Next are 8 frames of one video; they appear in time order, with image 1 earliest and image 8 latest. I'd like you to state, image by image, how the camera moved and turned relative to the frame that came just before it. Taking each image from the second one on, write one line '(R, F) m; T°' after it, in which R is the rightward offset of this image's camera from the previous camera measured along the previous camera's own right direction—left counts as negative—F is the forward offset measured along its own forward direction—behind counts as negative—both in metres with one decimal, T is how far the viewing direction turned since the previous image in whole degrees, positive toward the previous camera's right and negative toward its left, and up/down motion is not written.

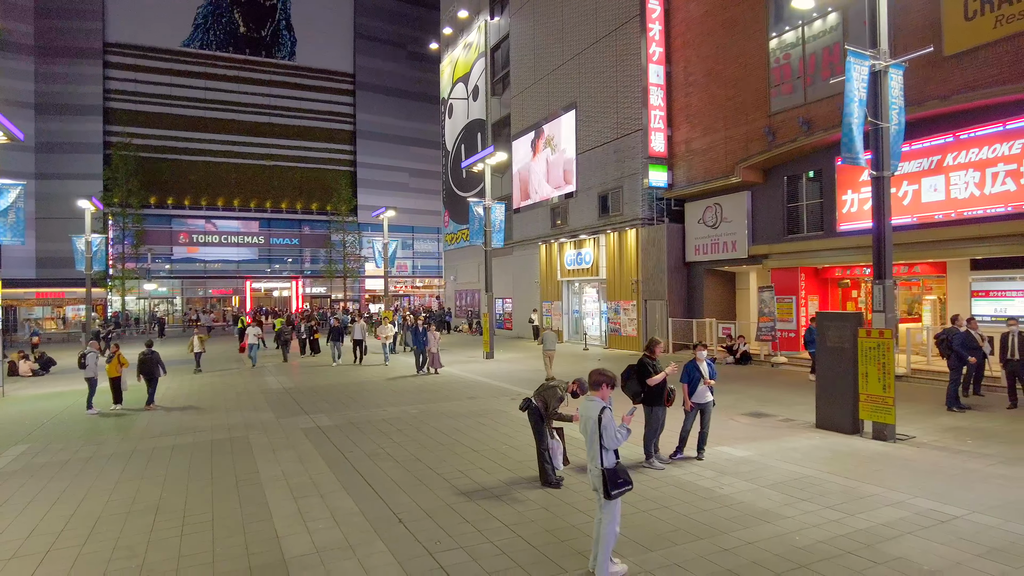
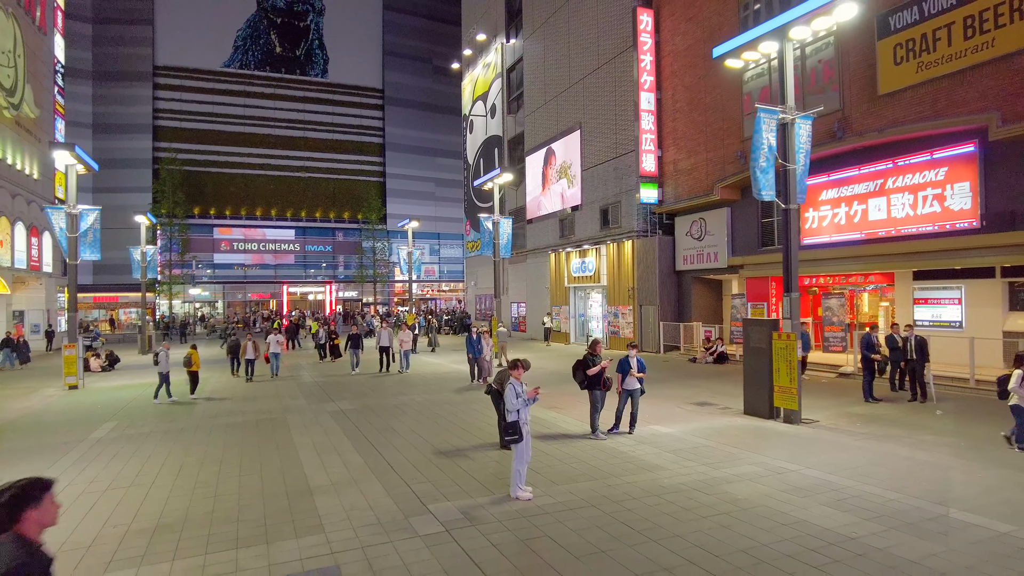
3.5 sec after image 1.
(+0.9, -2.4) m; -3°
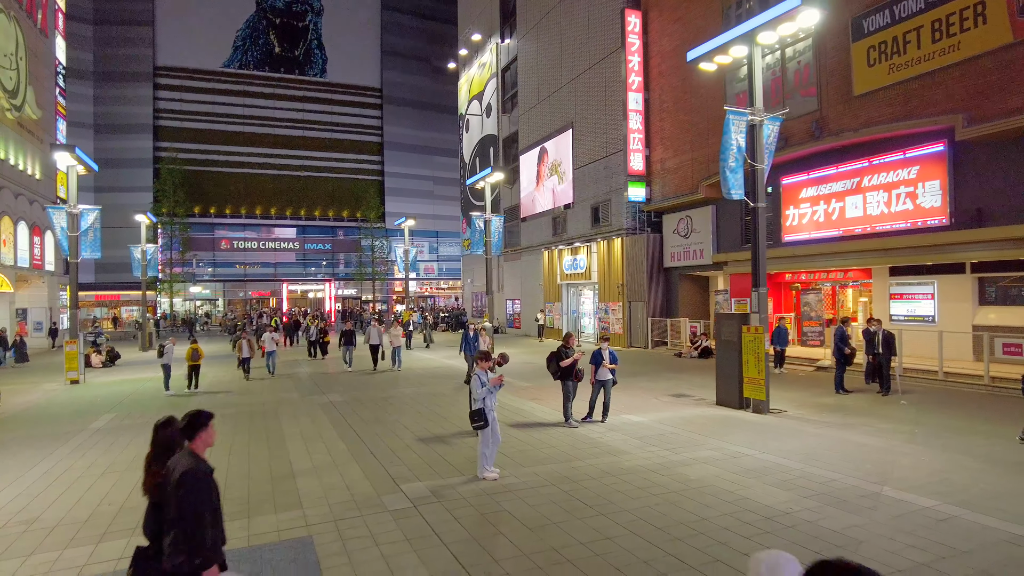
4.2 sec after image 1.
(+0.4, -0.5) m; 0°
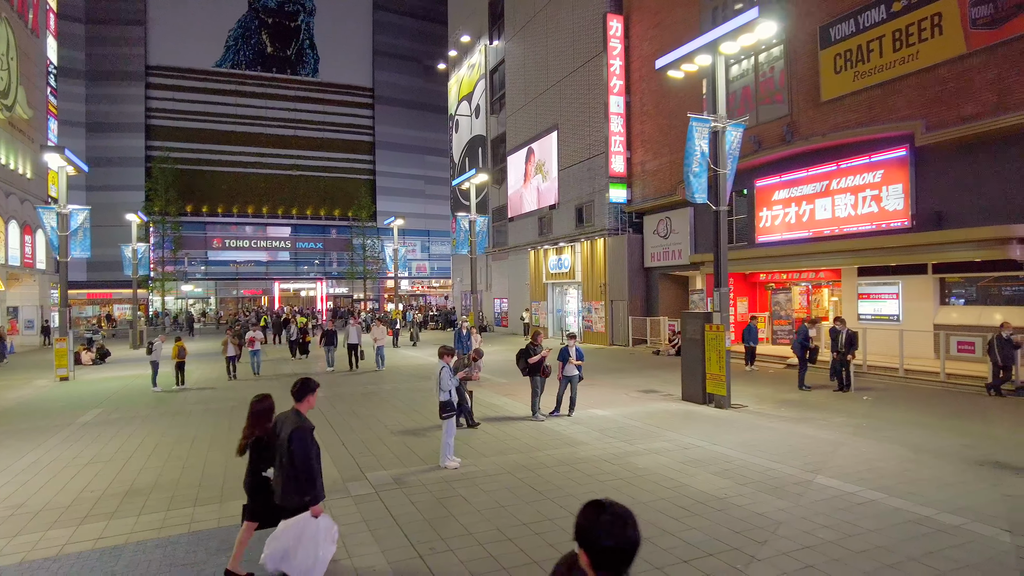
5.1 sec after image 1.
(+0.4, -0.5) m; 0°
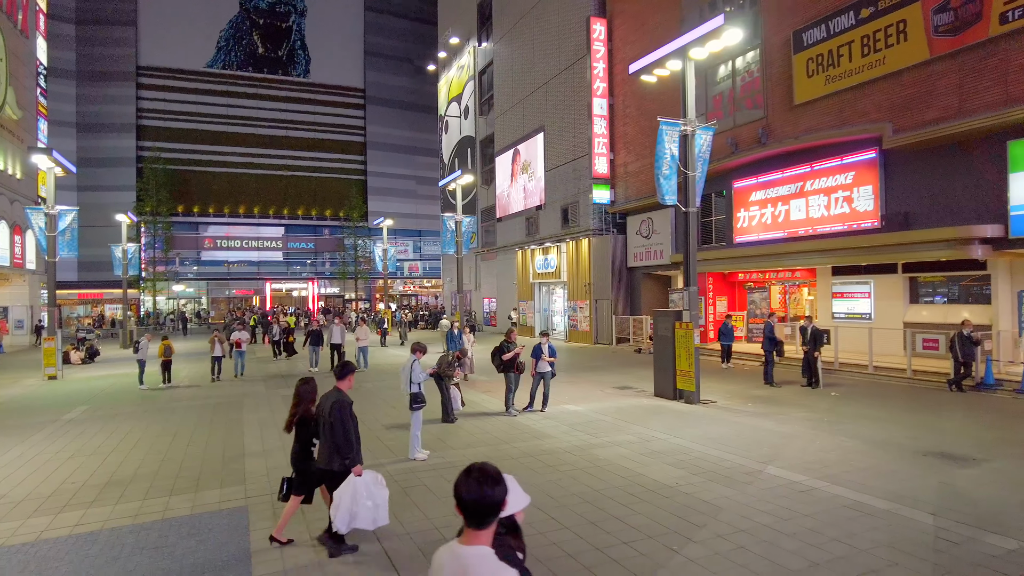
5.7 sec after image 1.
(+0.4, -0.3) m; 0°
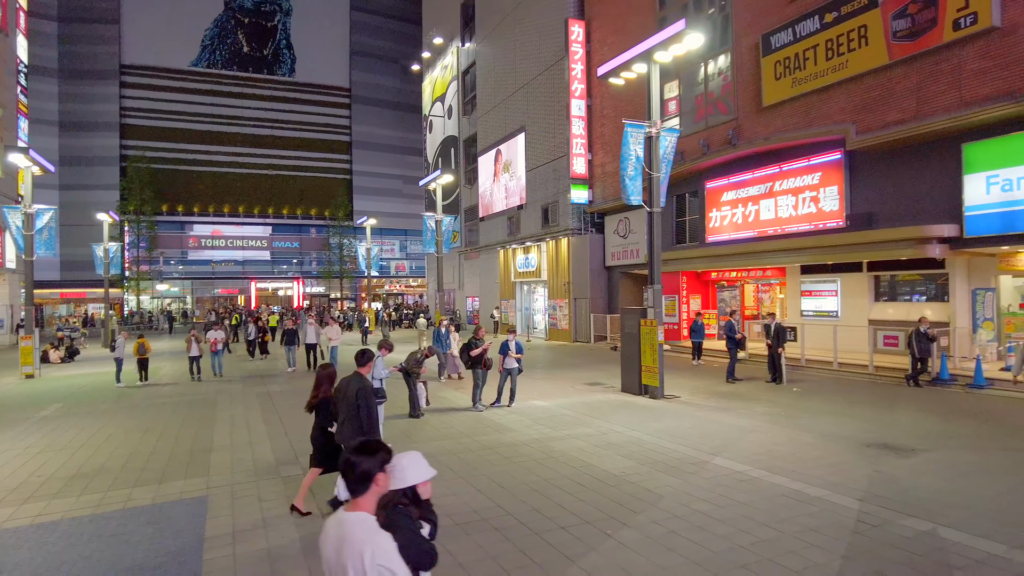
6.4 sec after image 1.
(+0.4, -0.3) m; +1°
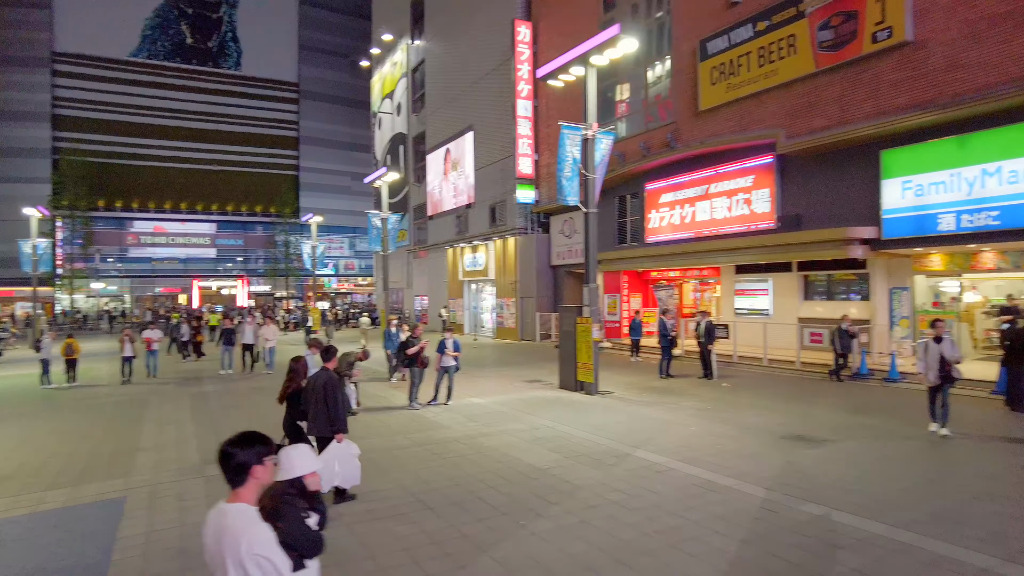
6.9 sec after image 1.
(+0.3, -0.1) m; +4°
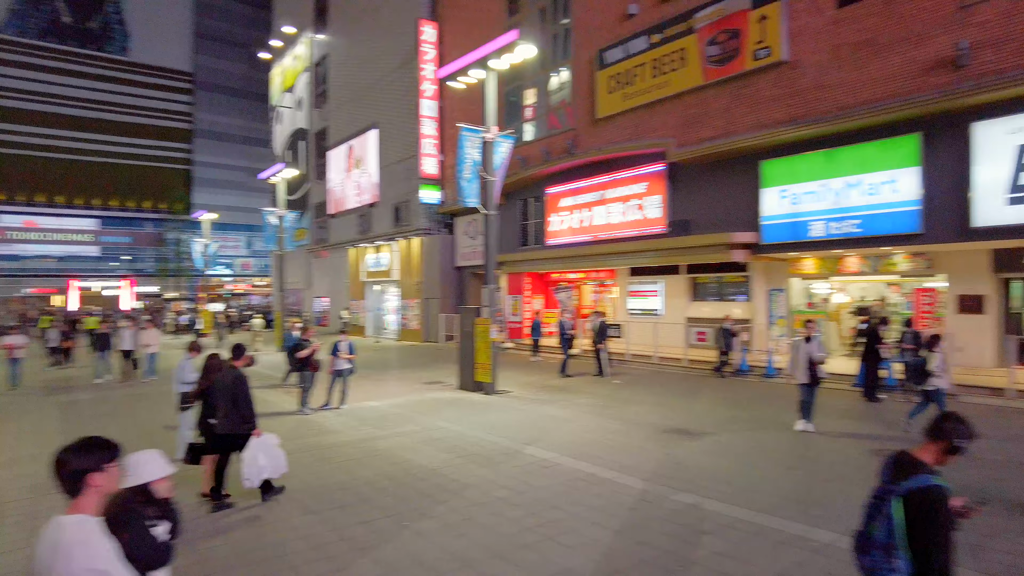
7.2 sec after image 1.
(+0.2, -0.1) m; +8°
